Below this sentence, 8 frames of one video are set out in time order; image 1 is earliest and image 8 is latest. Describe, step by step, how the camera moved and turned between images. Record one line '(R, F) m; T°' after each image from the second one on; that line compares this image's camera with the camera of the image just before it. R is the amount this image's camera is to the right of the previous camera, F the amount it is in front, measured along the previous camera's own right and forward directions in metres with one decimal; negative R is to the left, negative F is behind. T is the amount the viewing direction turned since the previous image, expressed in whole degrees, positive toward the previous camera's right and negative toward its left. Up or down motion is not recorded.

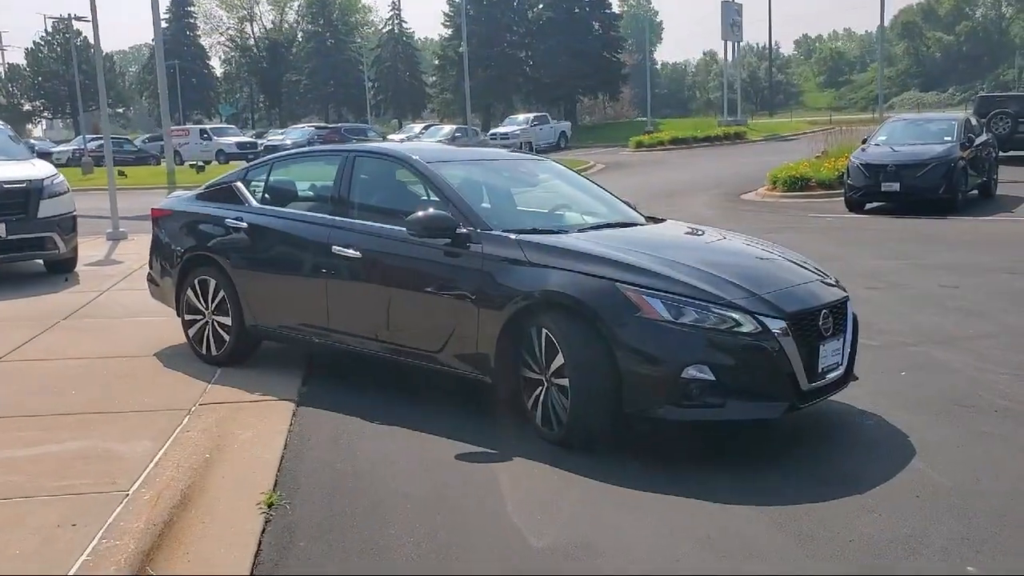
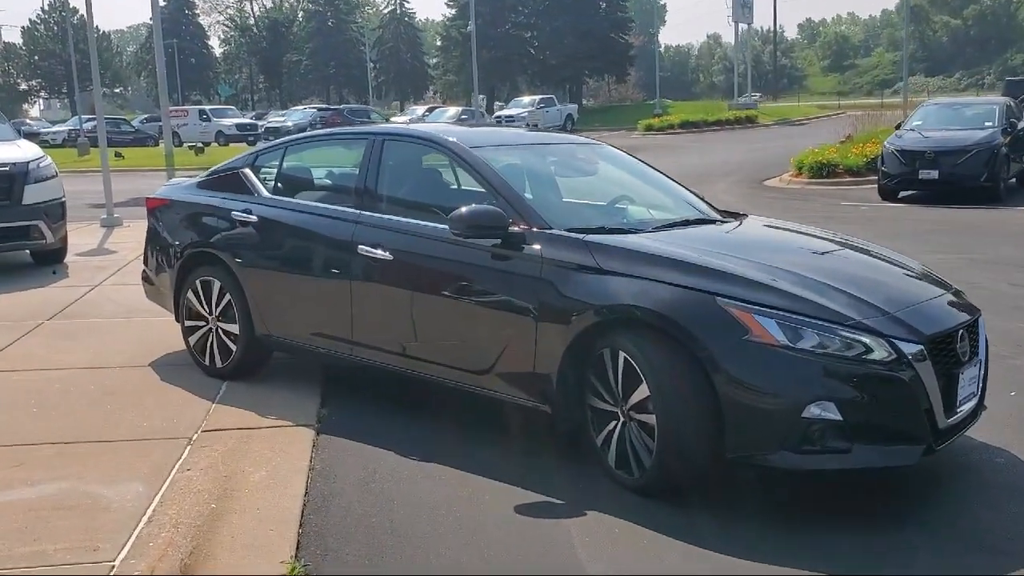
(-0.3, +0.9) m; 0°
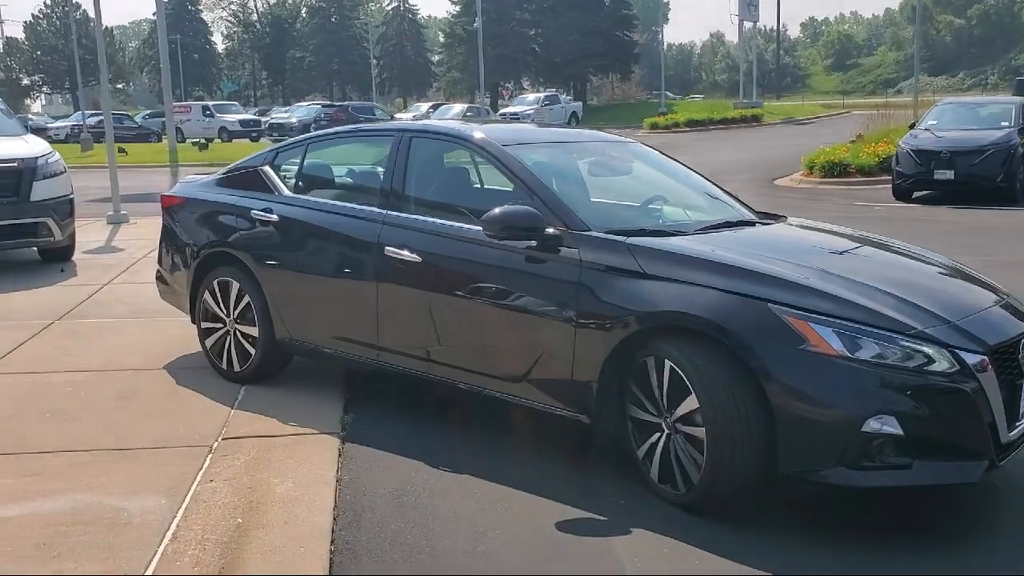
(-0.2, +0.2) m; 0°
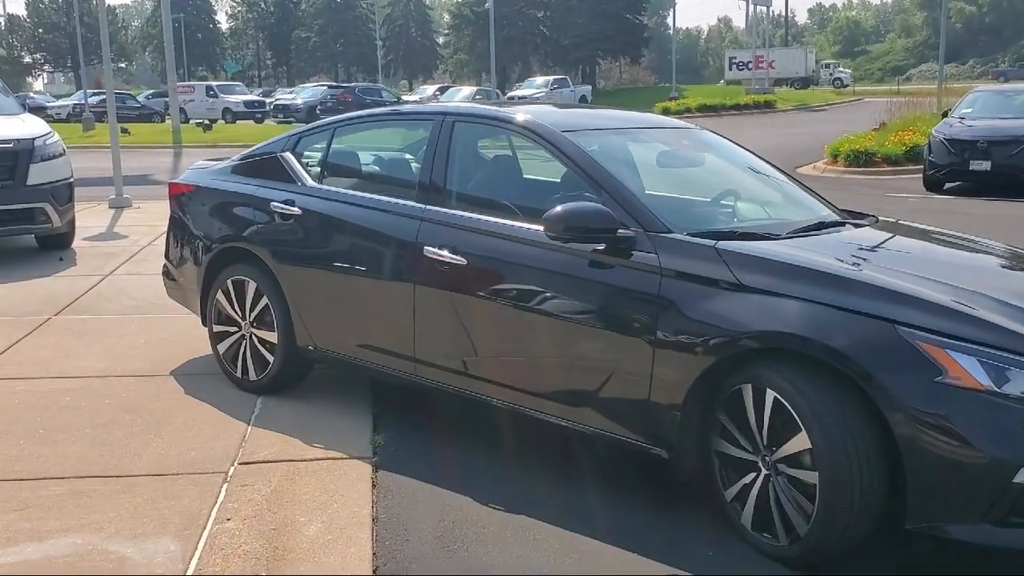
(-0.3, +0.6) m; 0°
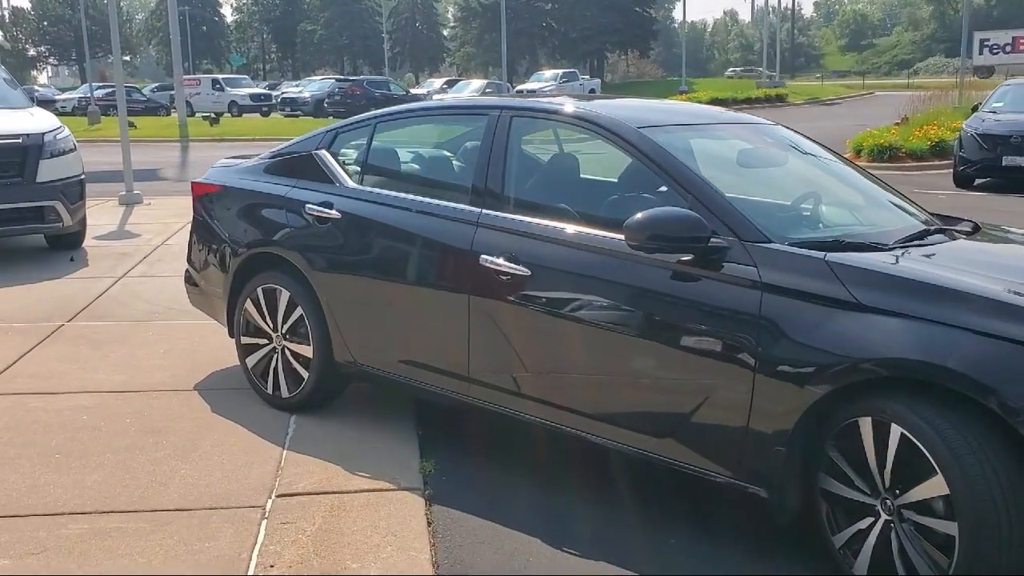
(-0.3, +0.4) m; 0°
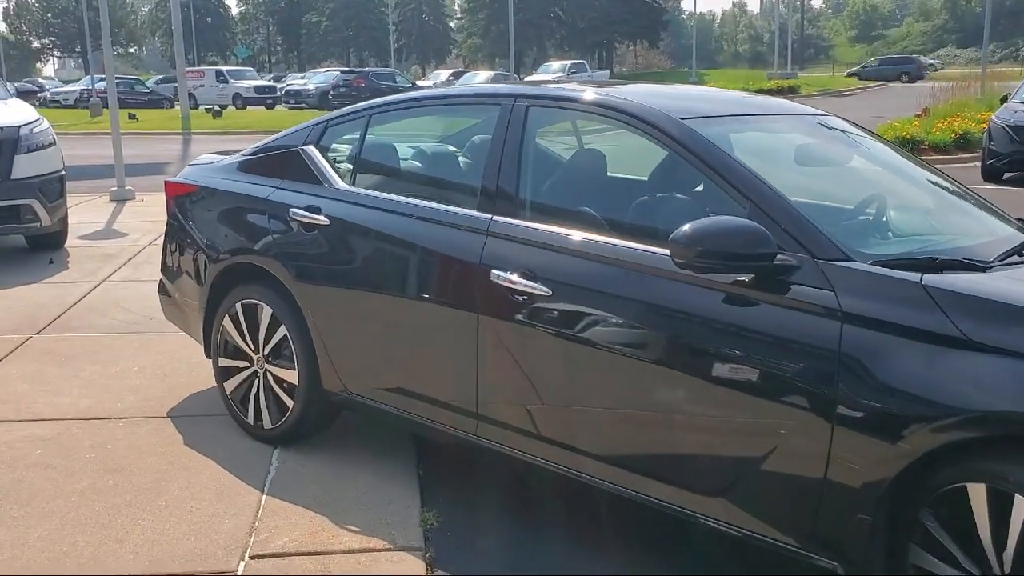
(0.0, +0.6) m; 0°
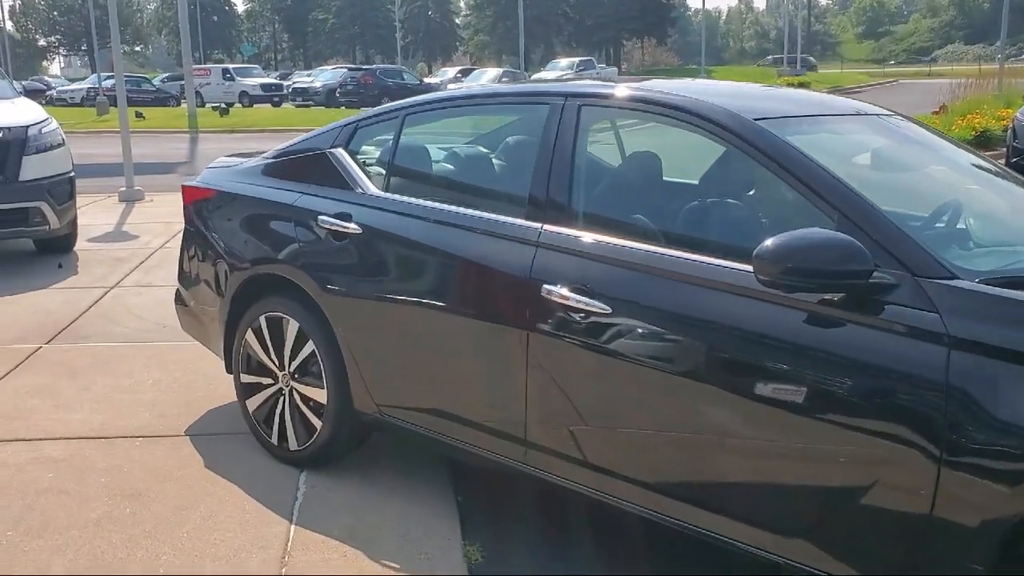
(-0.2, +0.3) m; 0°
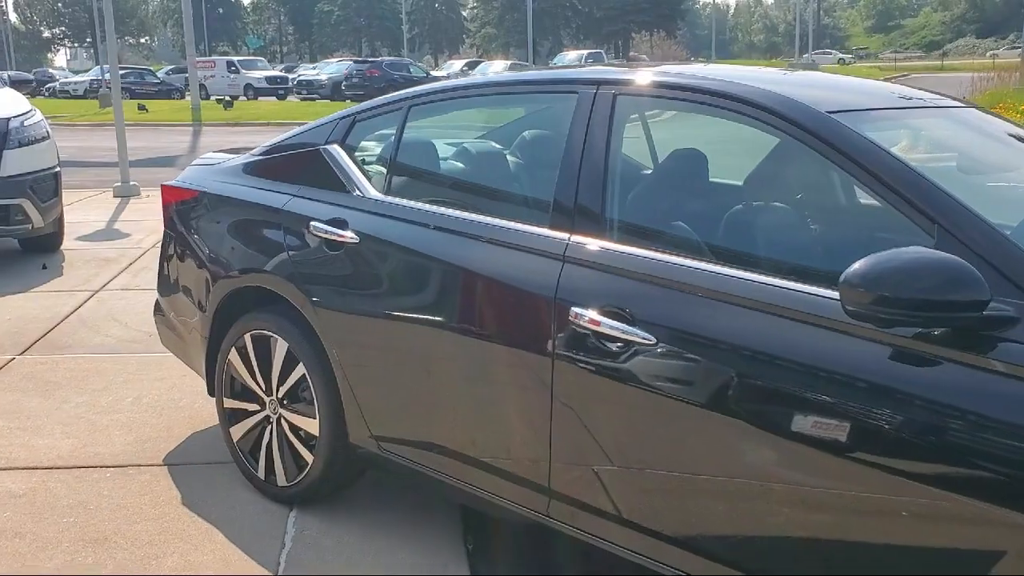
(-0.1, +0.5) m; 0°
